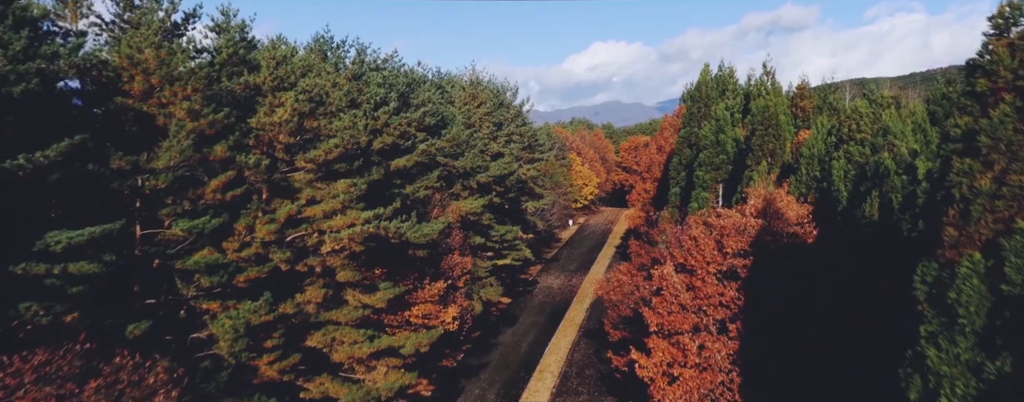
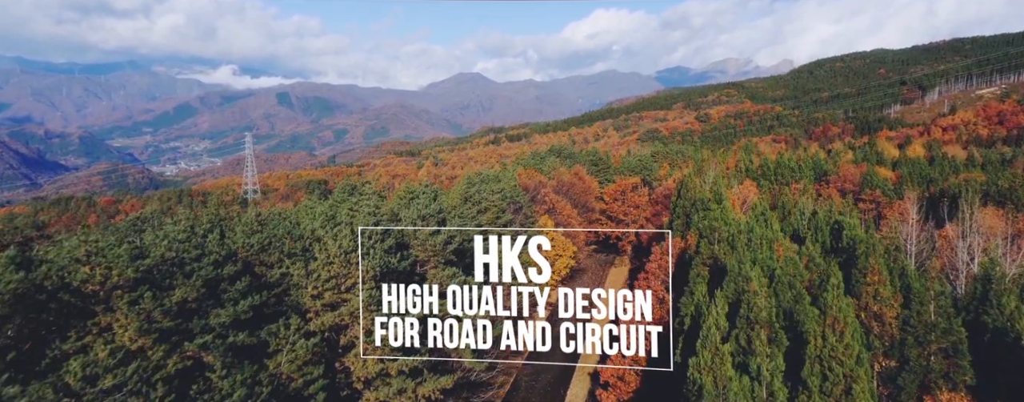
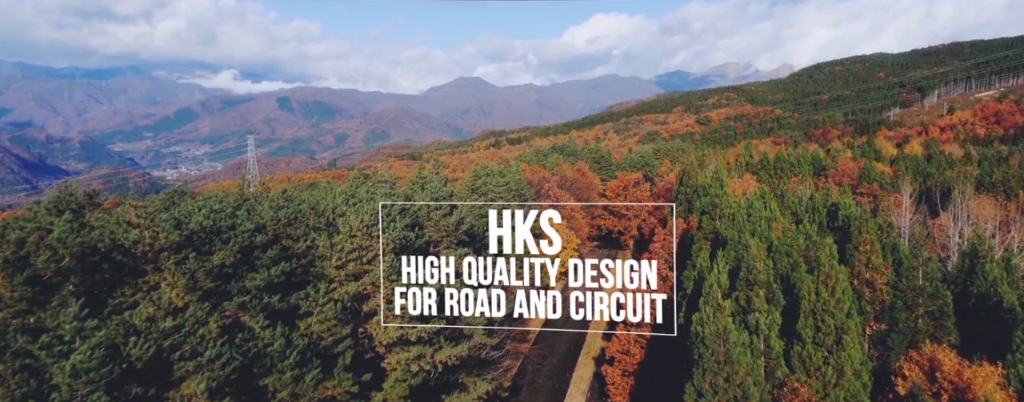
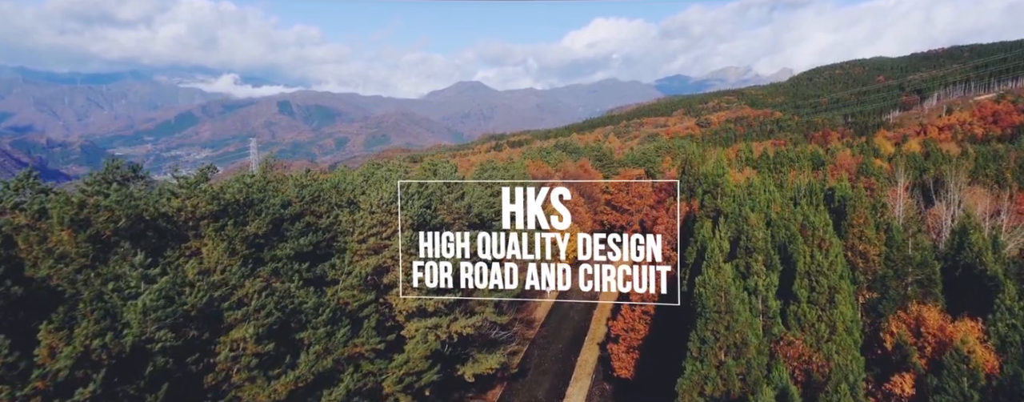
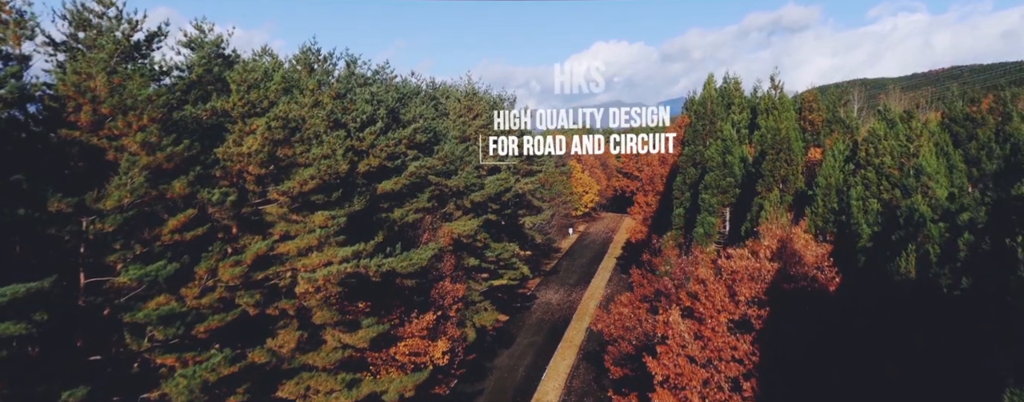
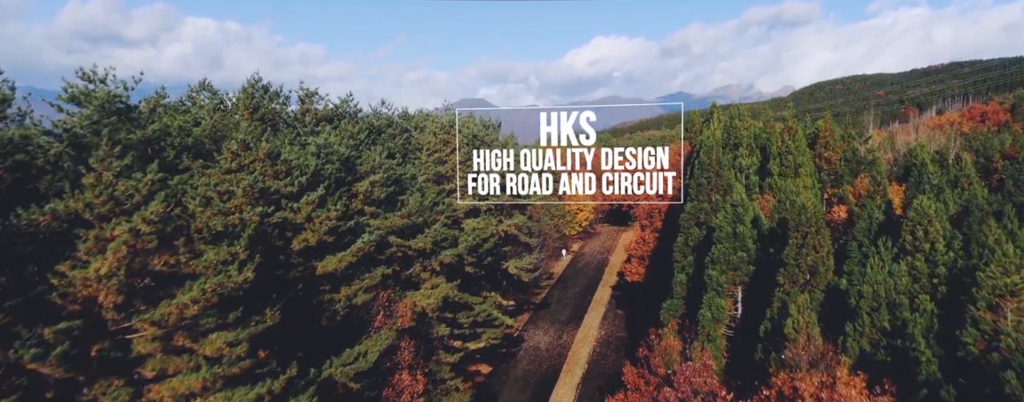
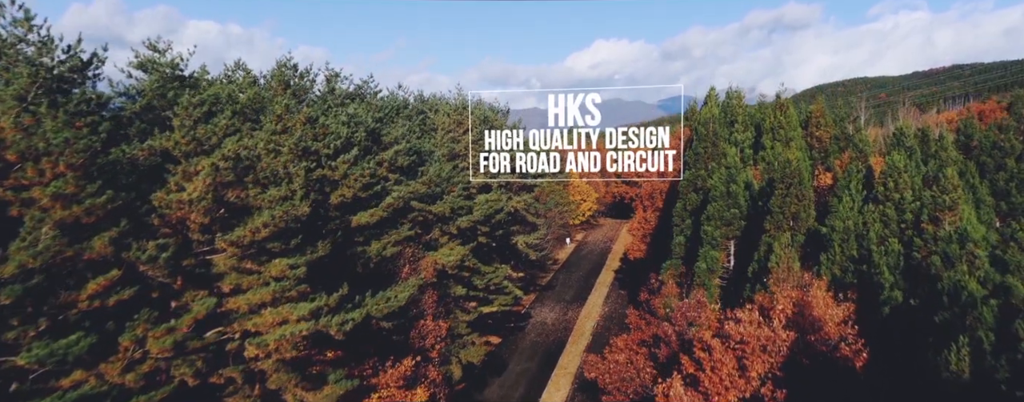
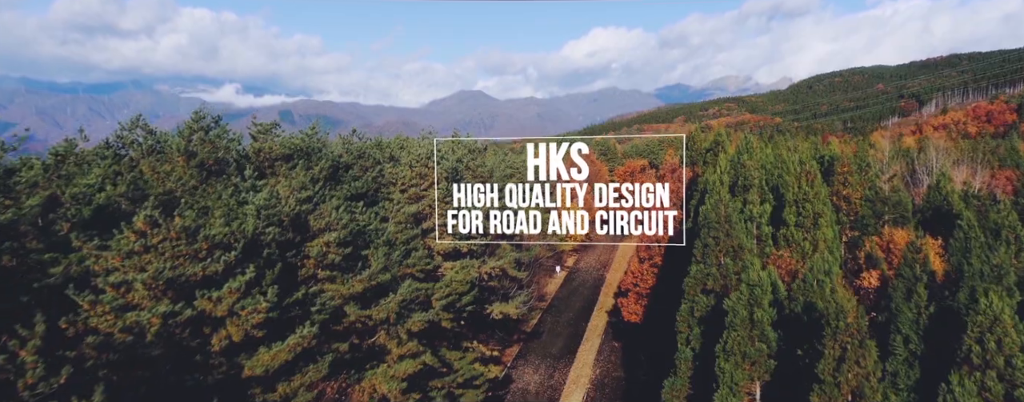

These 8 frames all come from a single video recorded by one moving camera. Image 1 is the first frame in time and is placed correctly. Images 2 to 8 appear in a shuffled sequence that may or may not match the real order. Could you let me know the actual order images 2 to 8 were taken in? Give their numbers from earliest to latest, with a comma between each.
5, 7, 6, 8, 4, 3, 2
